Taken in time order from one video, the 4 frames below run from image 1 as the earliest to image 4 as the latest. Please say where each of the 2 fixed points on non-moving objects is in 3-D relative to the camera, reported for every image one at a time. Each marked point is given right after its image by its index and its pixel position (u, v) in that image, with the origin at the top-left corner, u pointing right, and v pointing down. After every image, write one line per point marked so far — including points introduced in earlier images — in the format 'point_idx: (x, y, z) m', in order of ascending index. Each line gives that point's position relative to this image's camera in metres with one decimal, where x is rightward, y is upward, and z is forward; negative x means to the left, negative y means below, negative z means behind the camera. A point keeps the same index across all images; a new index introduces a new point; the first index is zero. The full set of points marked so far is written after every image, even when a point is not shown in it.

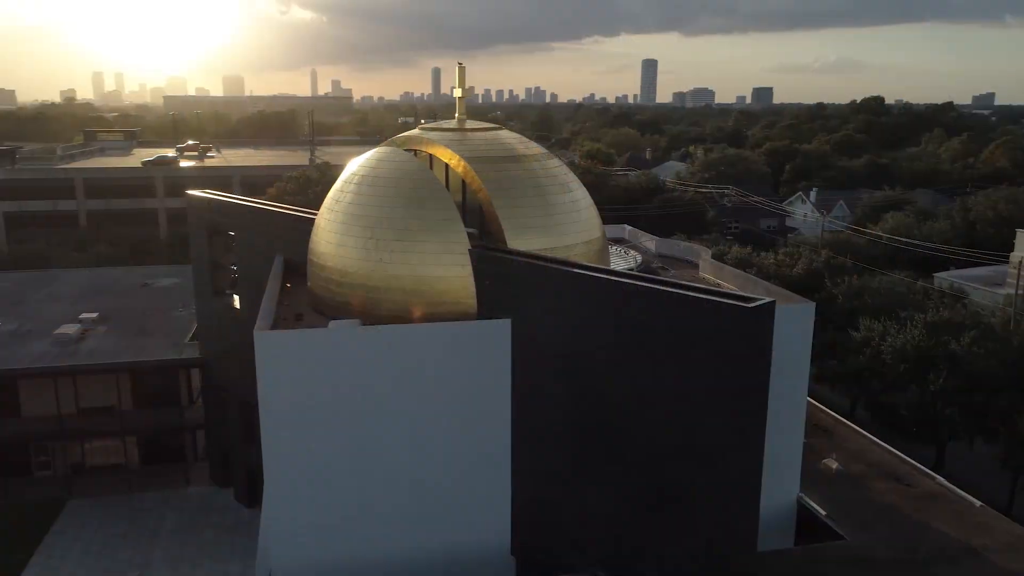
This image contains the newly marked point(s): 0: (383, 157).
0: (-1.9, +2.0, +12.5) m
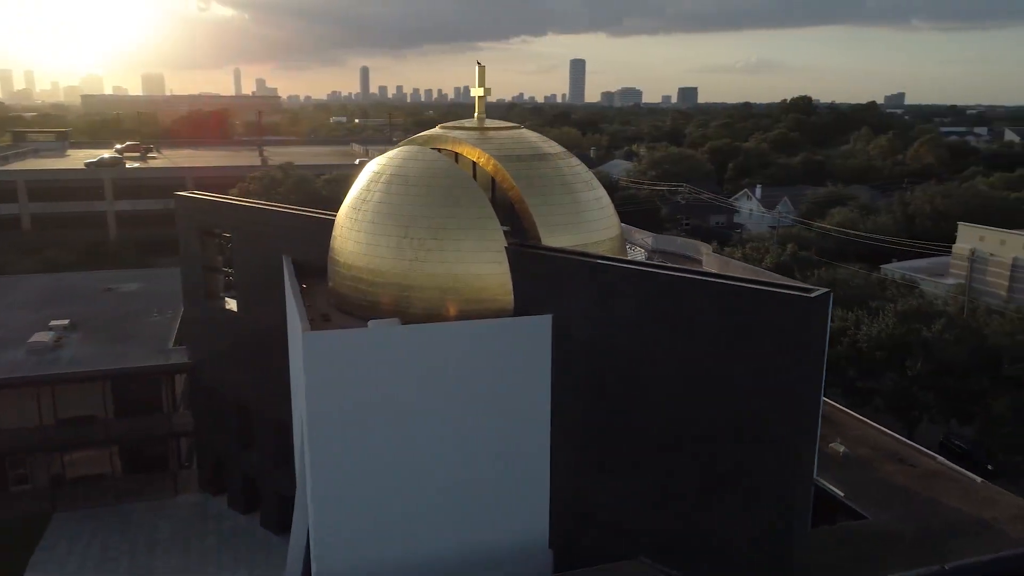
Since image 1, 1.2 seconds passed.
0: (-1.5, +2.0, +12.5) m
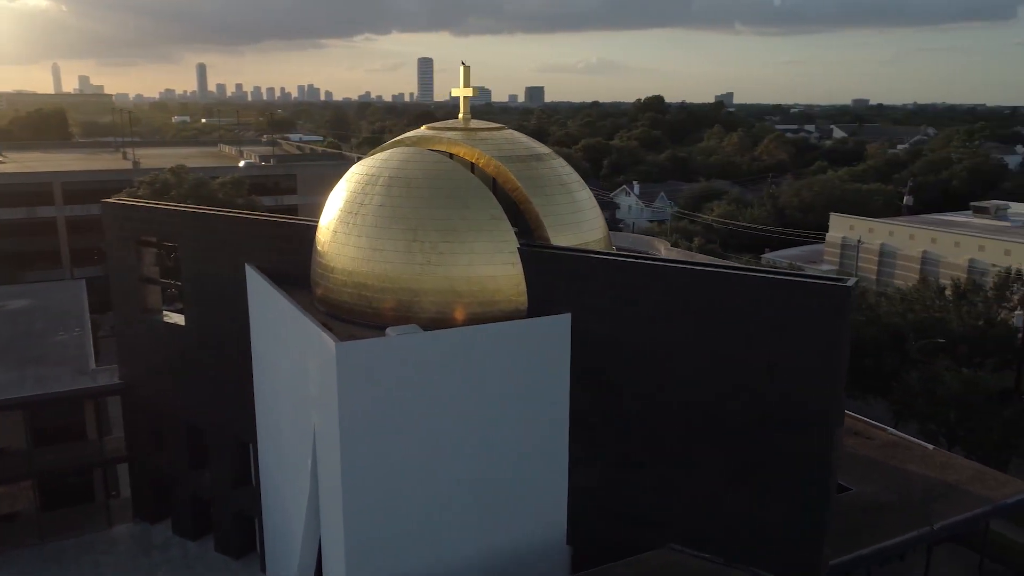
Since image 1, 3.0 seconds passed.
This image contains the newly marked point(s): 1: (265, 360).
0: (-1.6, +1.9, +12.2) m
1: (-4.1, -1.2, +13.7) m
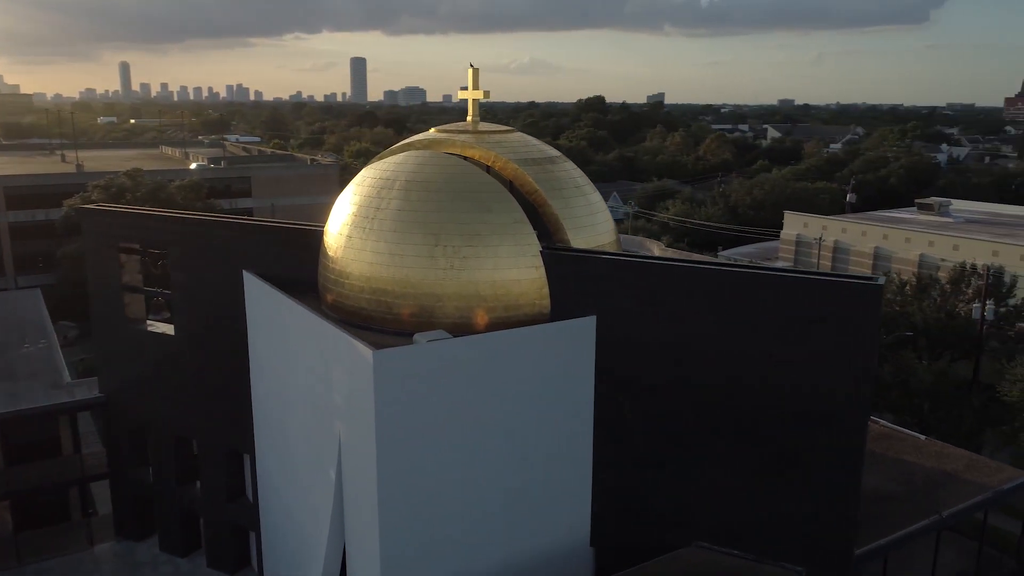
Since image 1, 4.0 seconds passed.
0: (-1.4, +1.9, +12.0) m
1: (-3.9, -1.3, +13.3) m
